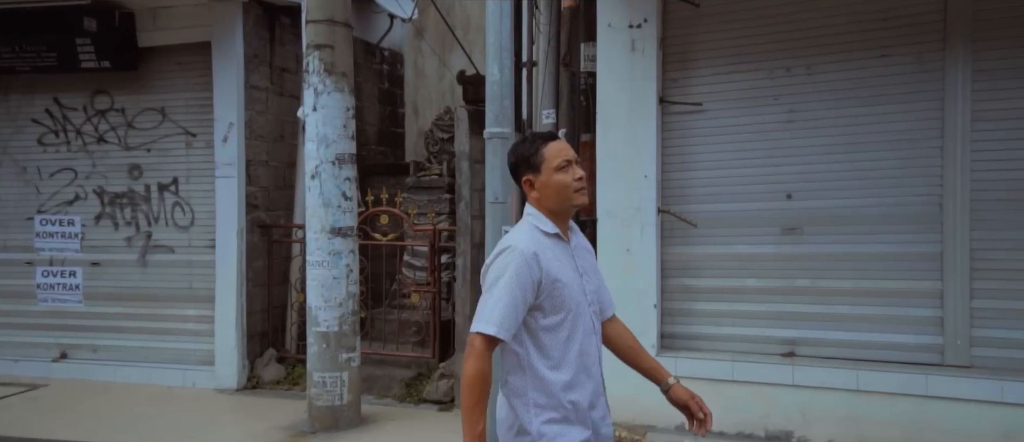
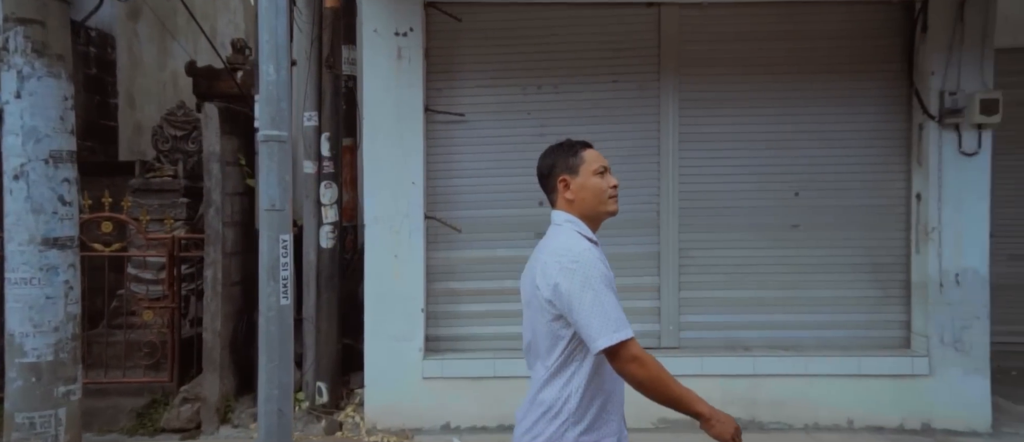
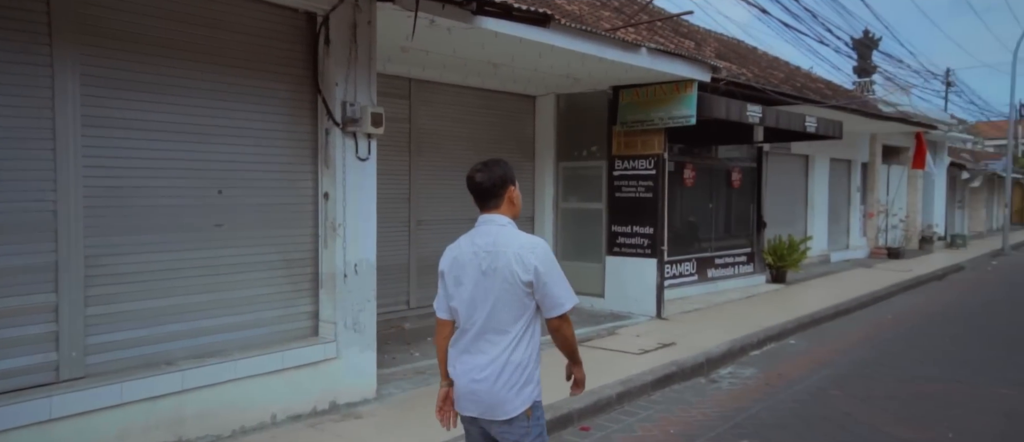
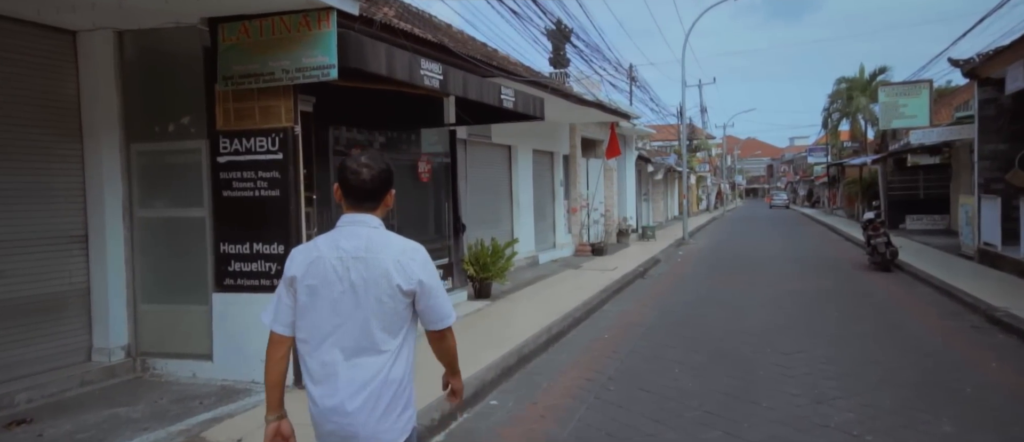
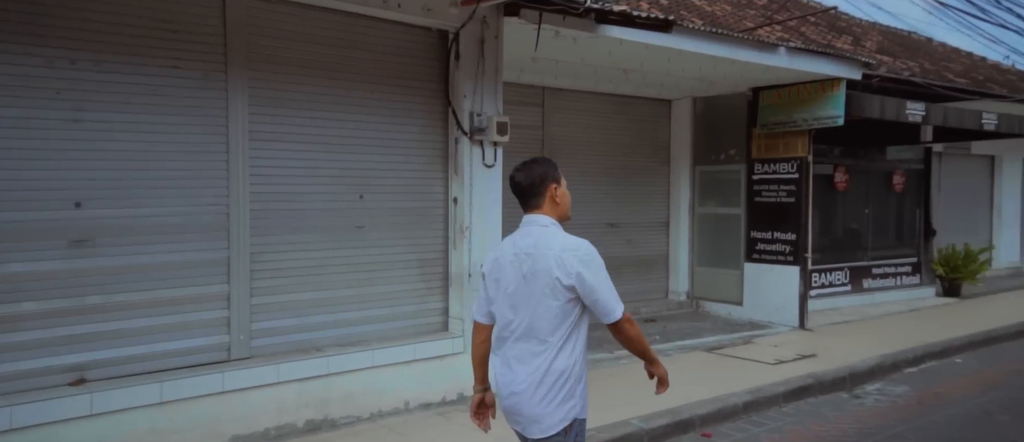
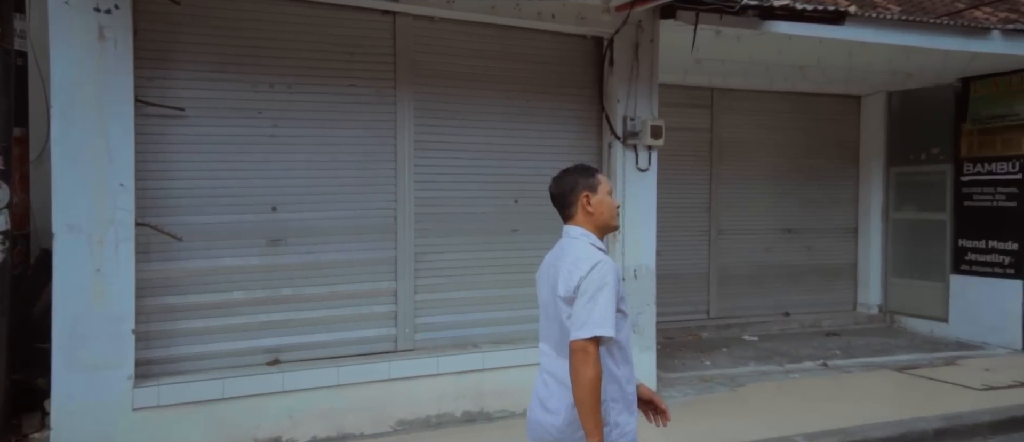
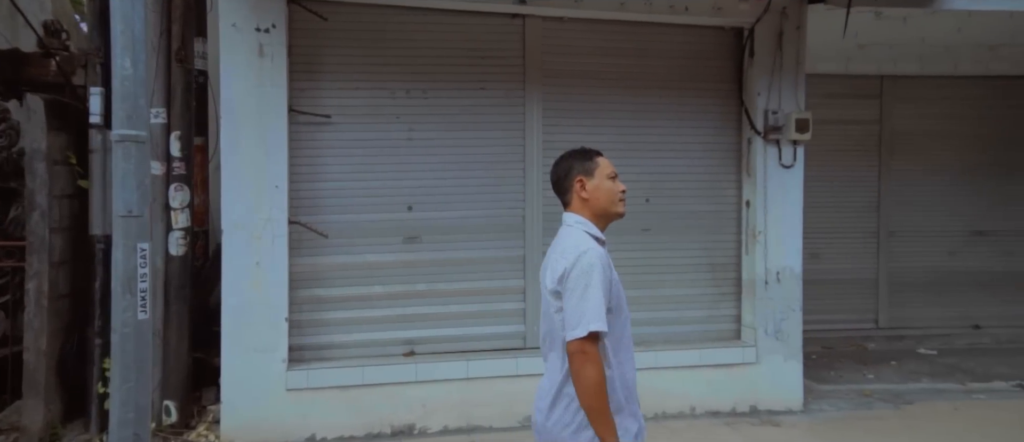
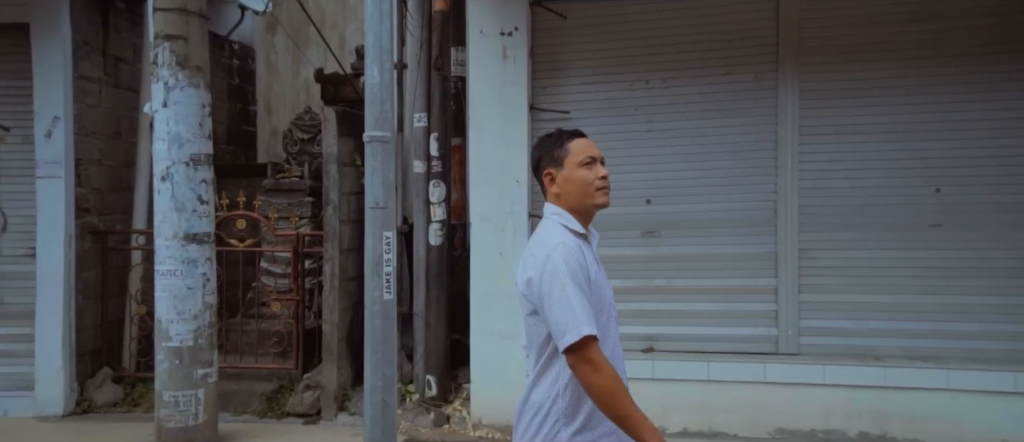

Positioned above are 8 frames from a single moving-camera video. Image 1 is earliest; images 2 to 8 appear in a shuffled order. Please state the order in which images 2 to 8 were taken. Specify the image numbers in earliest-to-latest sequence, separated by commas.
8, 2, 7, 6, 5, 3, 4
